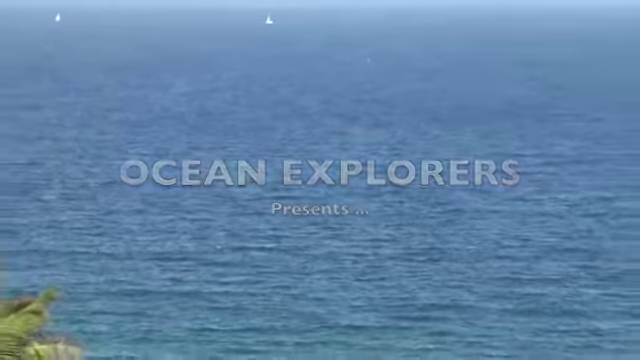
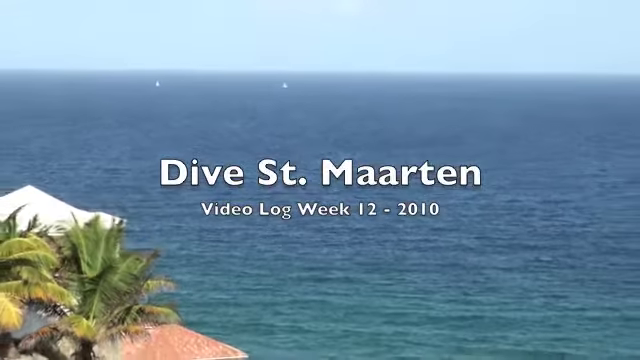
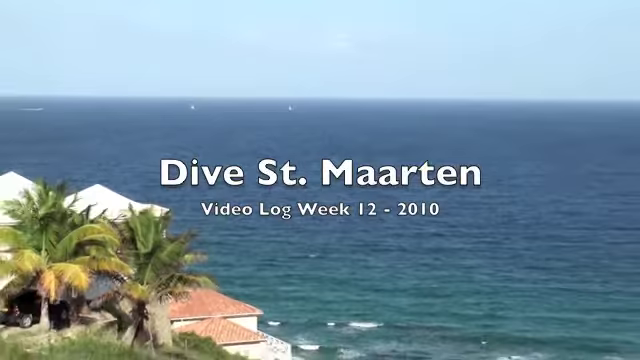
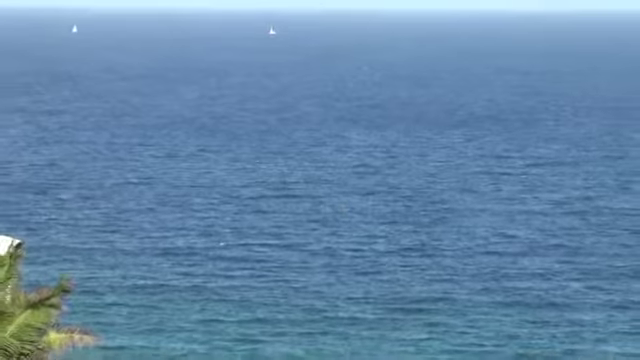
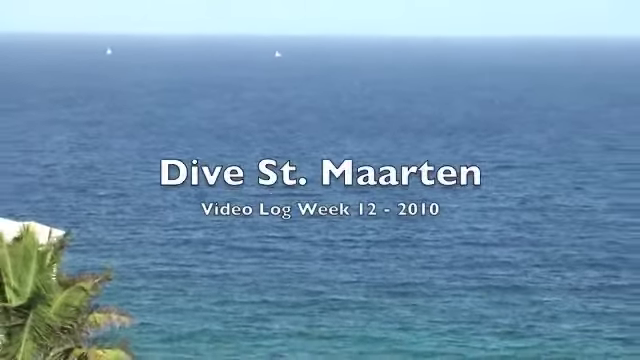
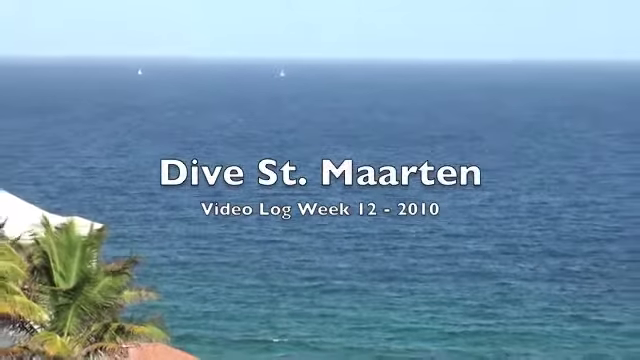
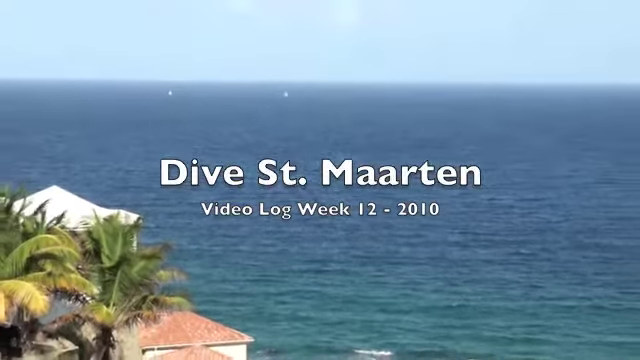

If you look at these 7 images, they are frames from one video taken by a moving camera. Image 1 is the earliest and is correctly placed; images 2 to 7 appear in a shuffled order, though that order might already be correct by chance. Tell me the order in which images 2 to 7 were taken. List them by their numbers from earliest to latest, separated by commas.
4, 5, 6, 2, 7, 3
